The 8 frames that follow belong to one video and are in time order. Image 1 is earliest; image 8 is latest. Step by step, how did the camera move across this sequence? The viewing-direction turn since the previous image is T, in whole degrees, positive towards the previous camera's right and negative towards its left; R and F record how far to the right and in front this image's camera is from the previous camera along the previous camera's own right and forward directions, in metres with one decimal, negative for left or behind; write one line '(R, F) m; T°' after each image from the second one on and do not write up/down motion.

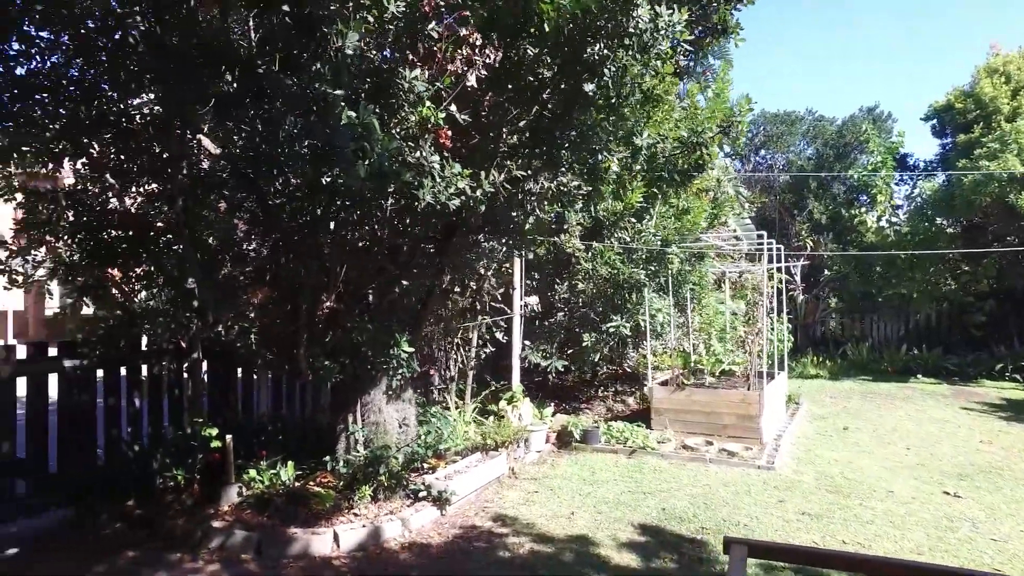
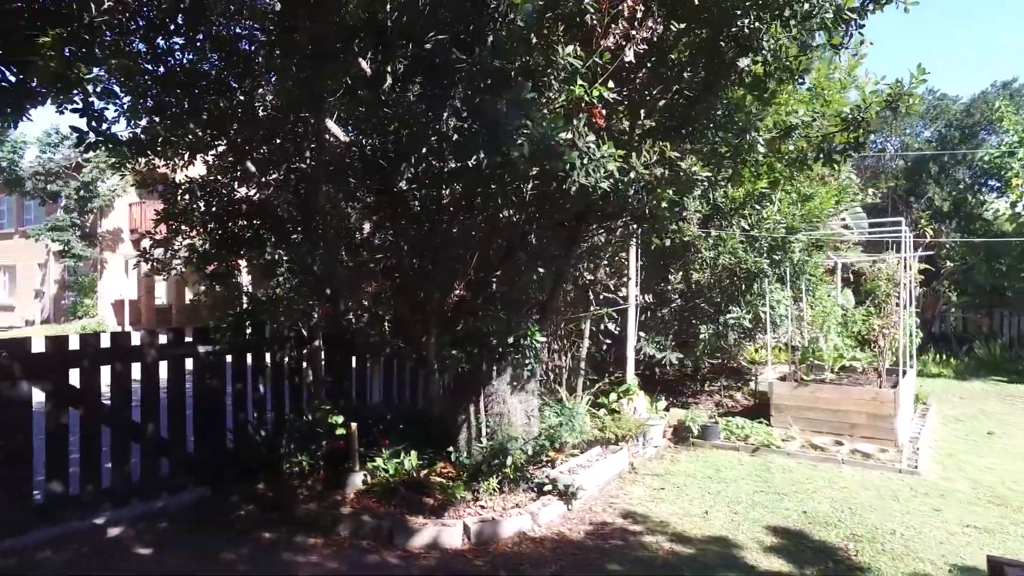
(-0.4, +0.1) m; -6°
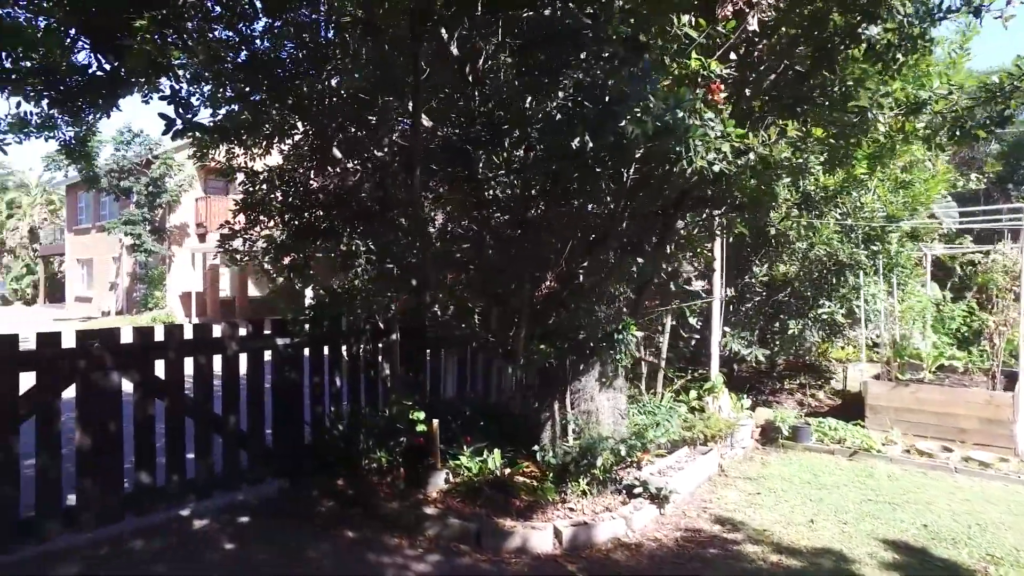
(-0.3, +0.2) m; -4°
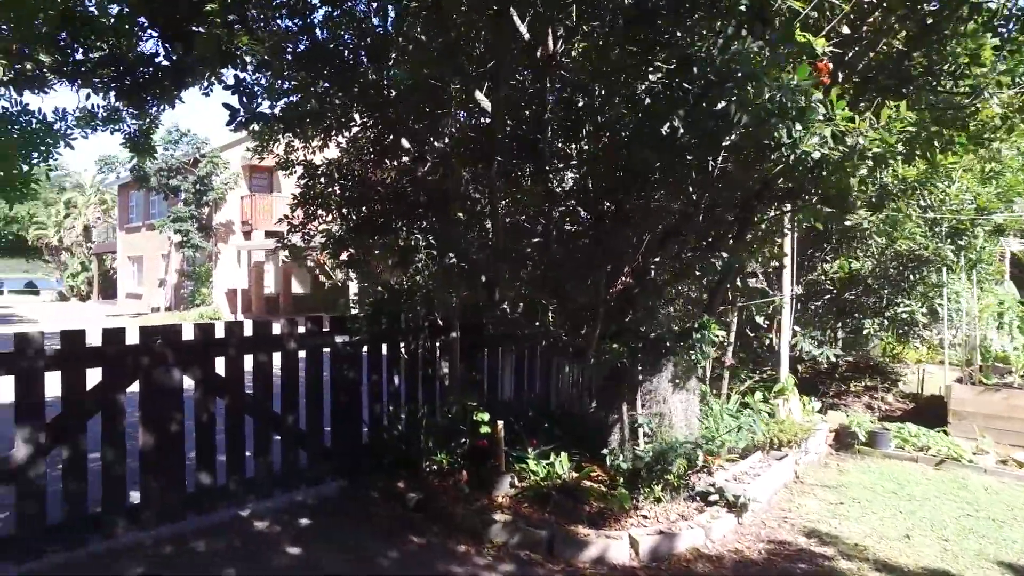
(-0.2, +0.2) m; -3°
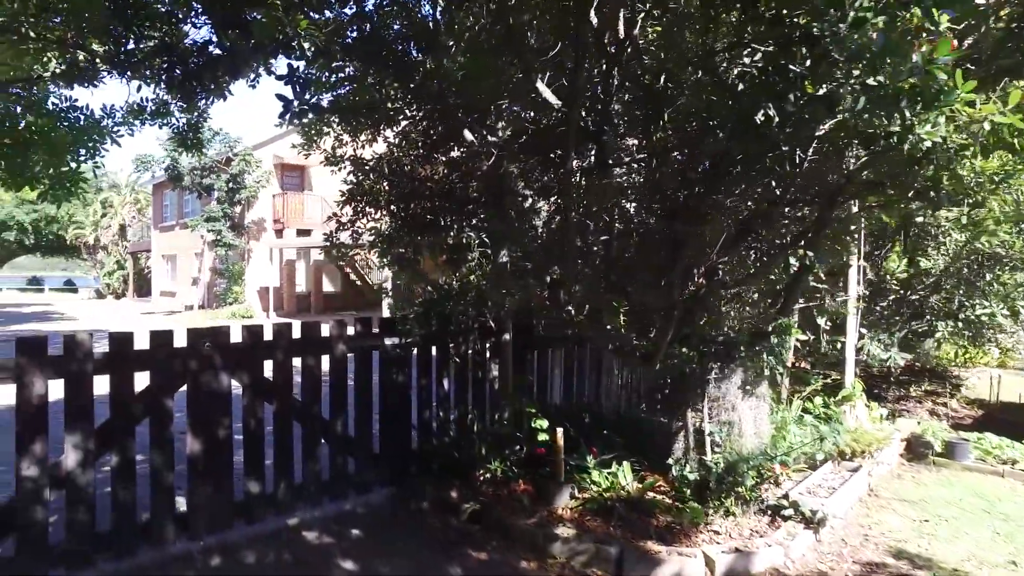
(-0.2, +0.2) m; -2°
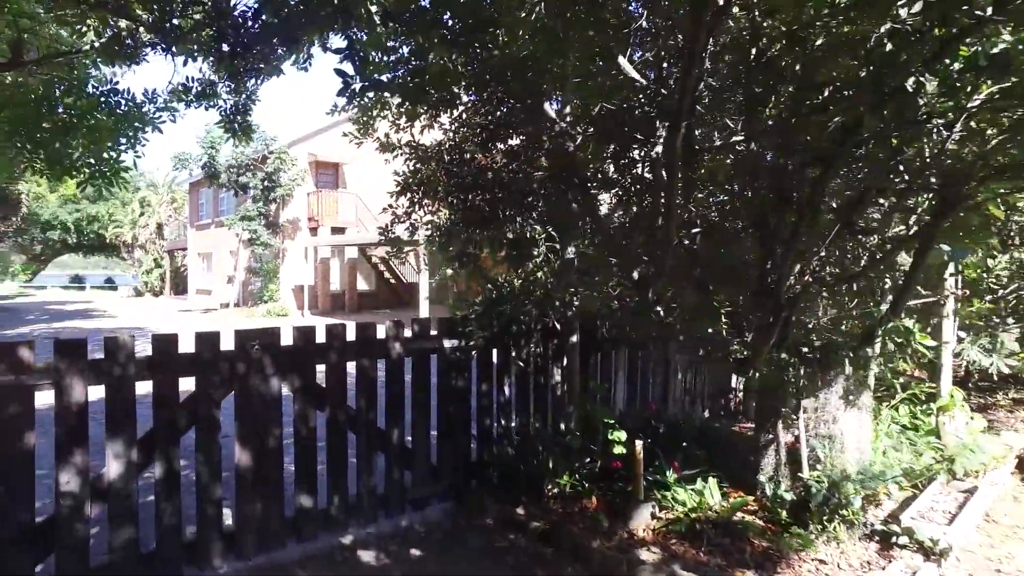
(-0.3, +0.4) m; -2°
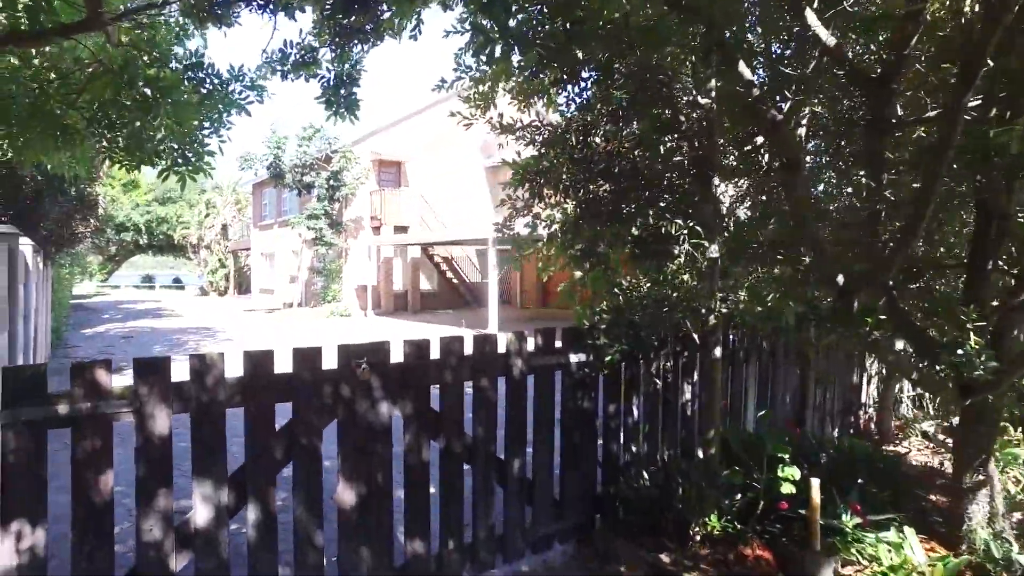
(-0.5, +0.7) m; -4°
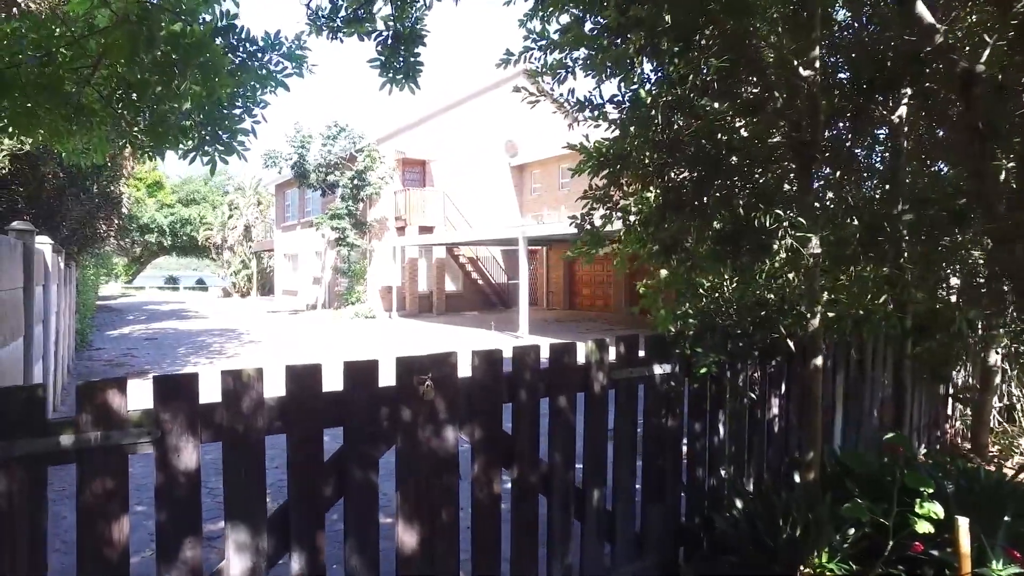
(-0.3, +0.6) m; -2°
